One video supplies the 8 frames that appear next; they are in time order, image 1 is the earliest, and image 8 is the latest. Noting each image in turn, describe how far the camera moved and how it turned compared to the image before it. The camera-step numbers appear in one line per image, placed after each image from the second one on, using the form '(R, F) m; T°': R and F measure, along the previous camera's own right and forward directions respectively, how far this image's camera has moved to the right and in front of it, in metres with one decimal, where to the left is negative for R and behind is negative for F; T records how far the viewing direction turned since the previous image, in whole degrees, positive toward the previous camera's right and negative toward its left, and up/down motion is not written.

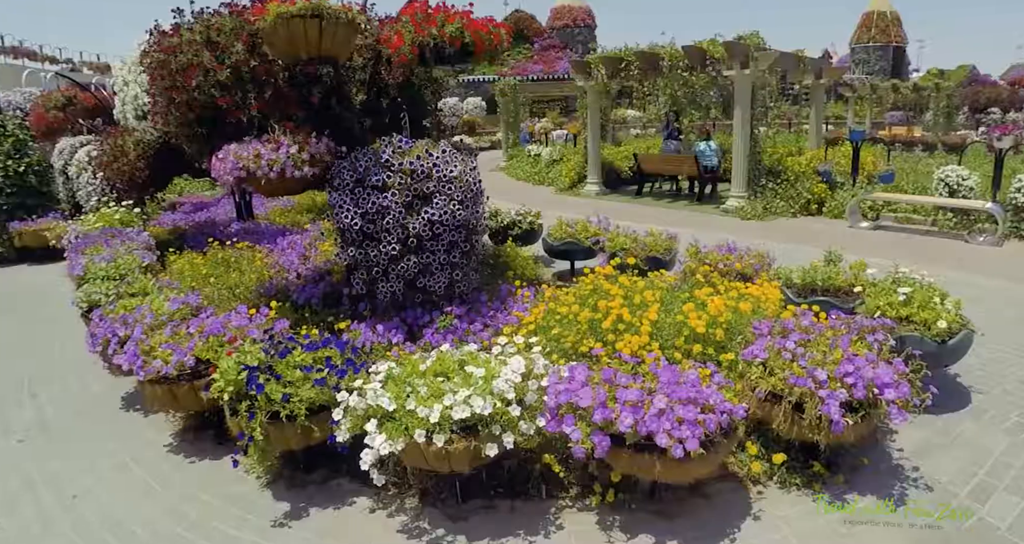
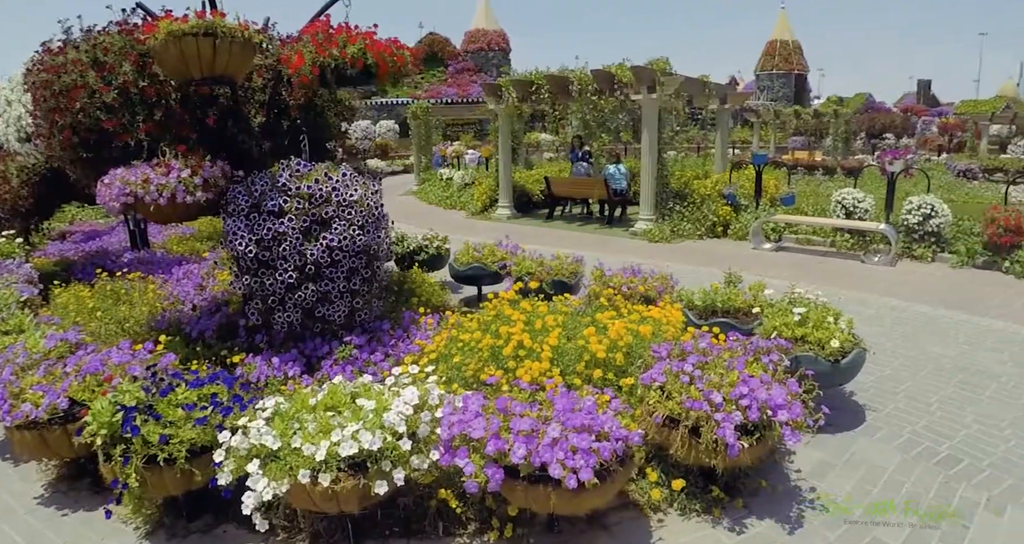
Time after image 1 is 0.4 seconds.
(+0.3, +0.2) m; +6°
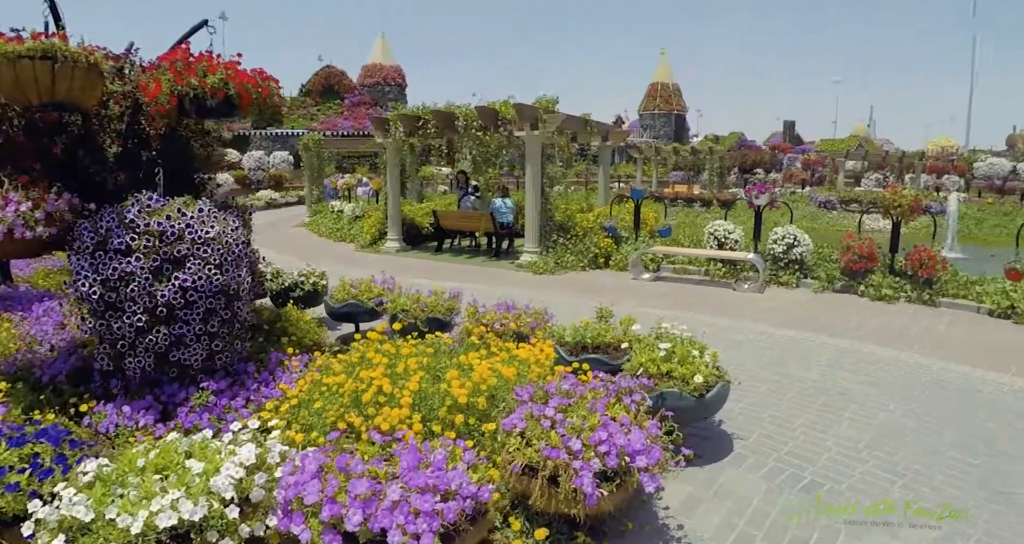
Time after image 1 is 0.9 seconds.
(+0.3, +0.2) m; +8°
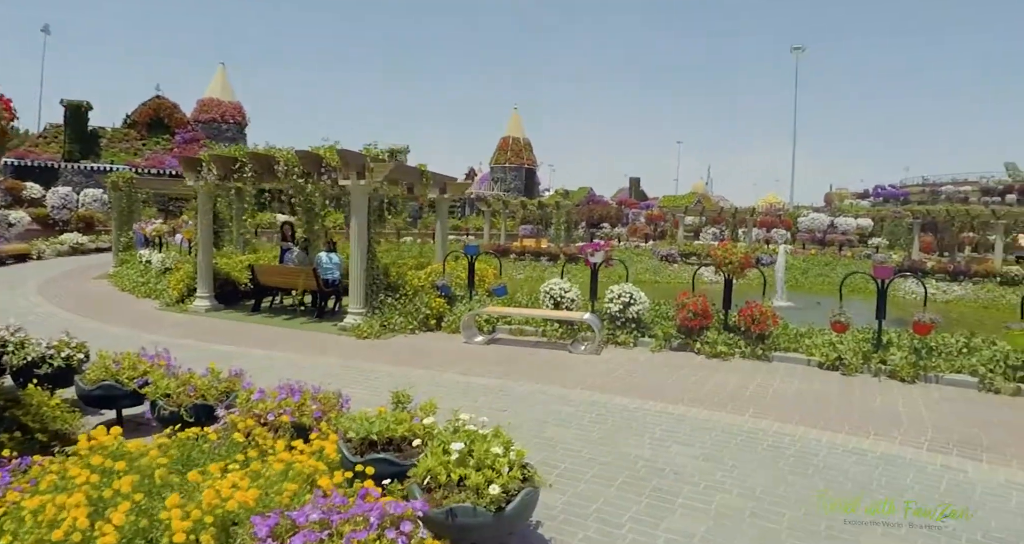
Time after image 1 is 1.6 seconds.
(+0.6, +0.8) m; +11°
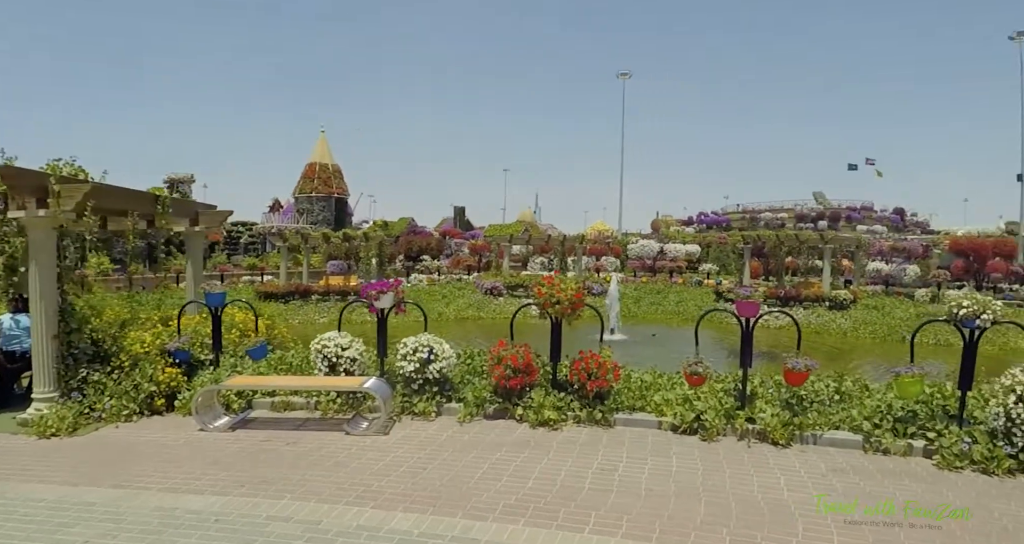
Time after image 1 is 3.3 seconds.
(+0.7, +1.8) m; +13°
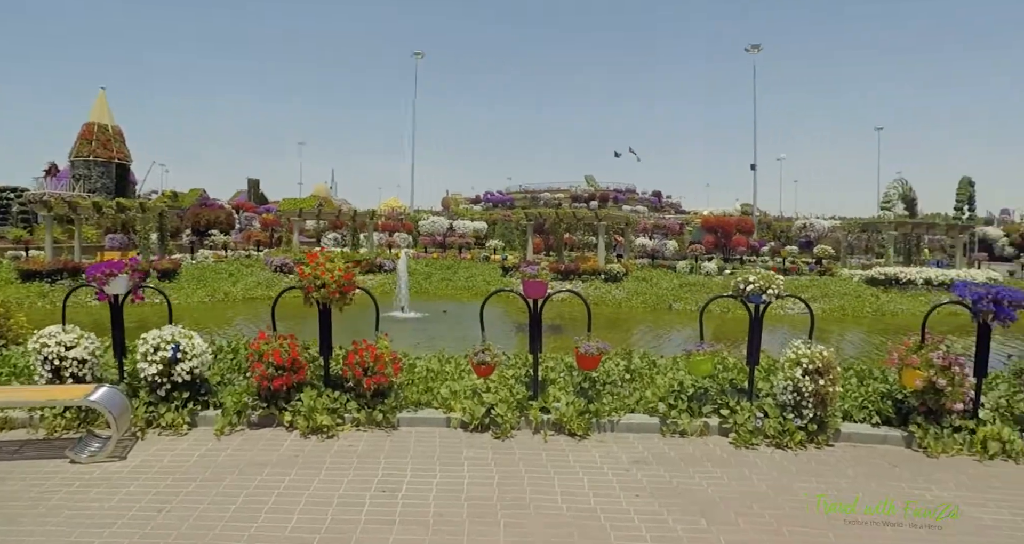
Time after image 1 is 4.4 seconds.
(+0.2, +0.7) m; +18°
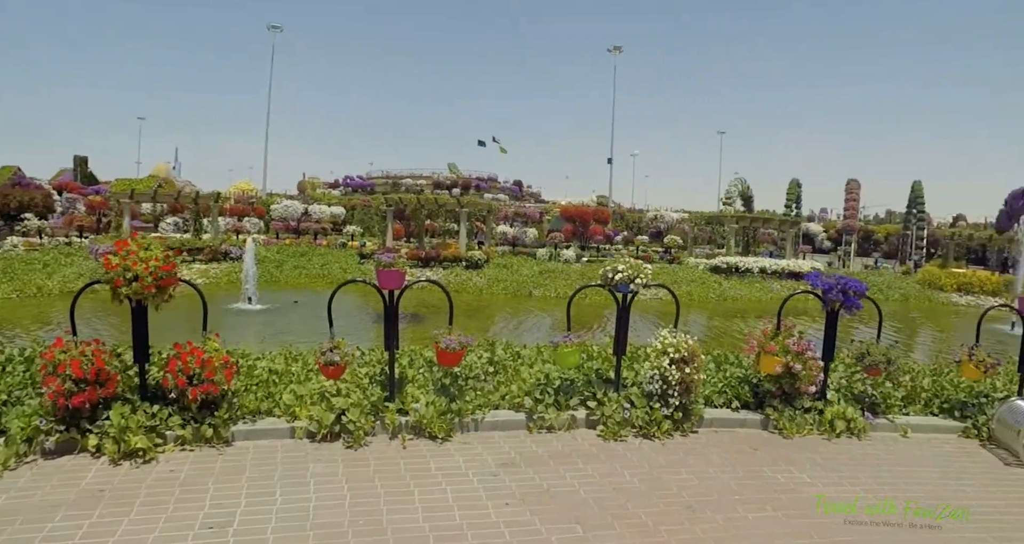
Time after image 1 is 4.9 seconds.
(0.0, +0.4) m; +12°
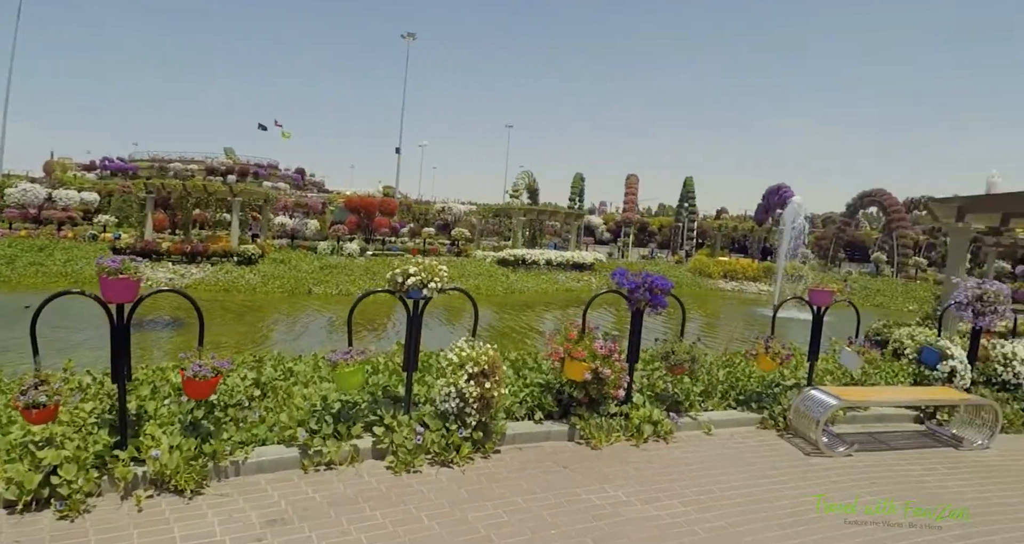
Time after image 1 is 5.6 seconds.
(+0.1, +0.6) m; +18°
